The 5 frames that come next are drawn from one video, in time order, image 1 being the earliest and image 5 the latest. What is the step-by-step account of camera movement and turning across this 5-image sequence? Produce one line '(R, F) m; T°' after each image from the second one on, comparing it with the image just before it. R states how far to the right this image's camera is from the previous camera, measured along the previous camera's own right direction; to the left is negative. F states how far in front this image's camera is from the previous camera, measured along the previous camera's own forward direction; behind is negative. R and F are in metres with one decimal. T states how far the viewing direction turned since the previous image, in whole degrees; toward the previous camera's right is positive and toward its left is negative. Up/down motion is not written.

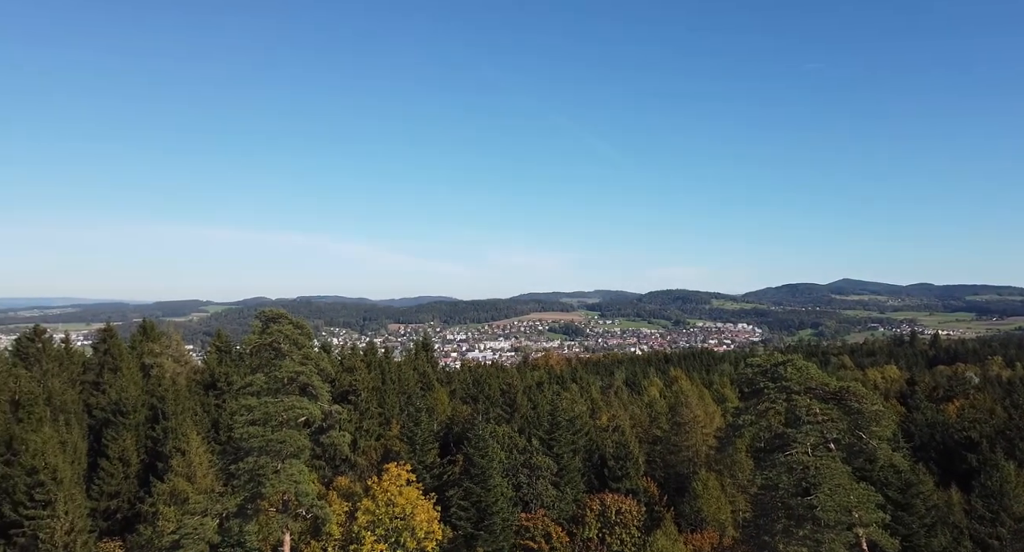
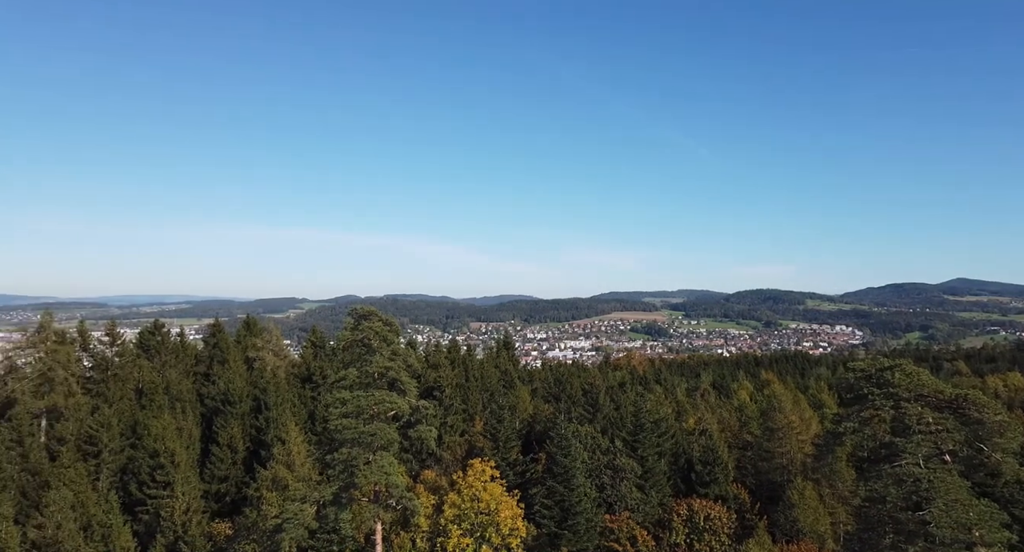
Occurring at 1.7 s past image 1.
(-1.1, -0.1) m; -7°
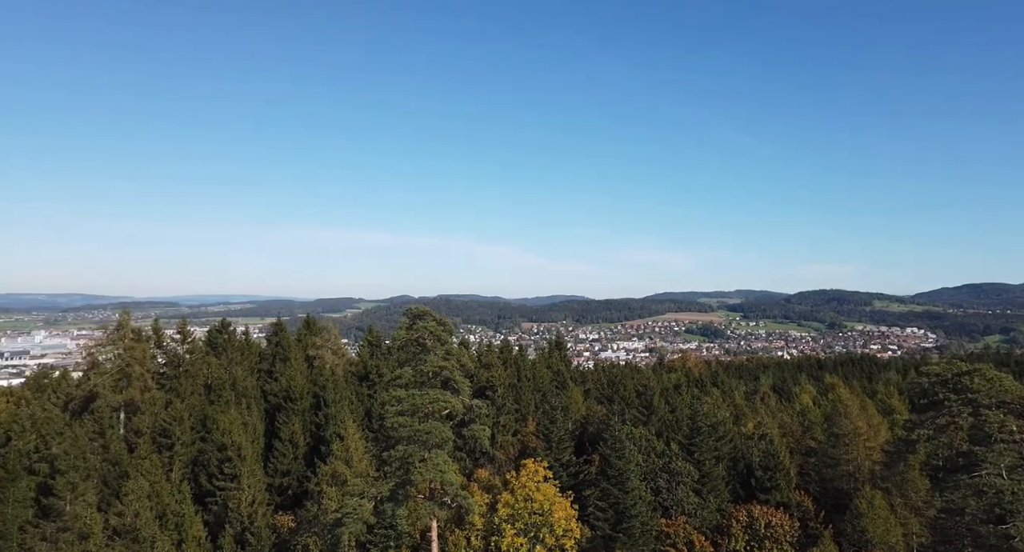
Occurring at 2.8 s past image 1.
(-0.7, 0.0) m; -4°
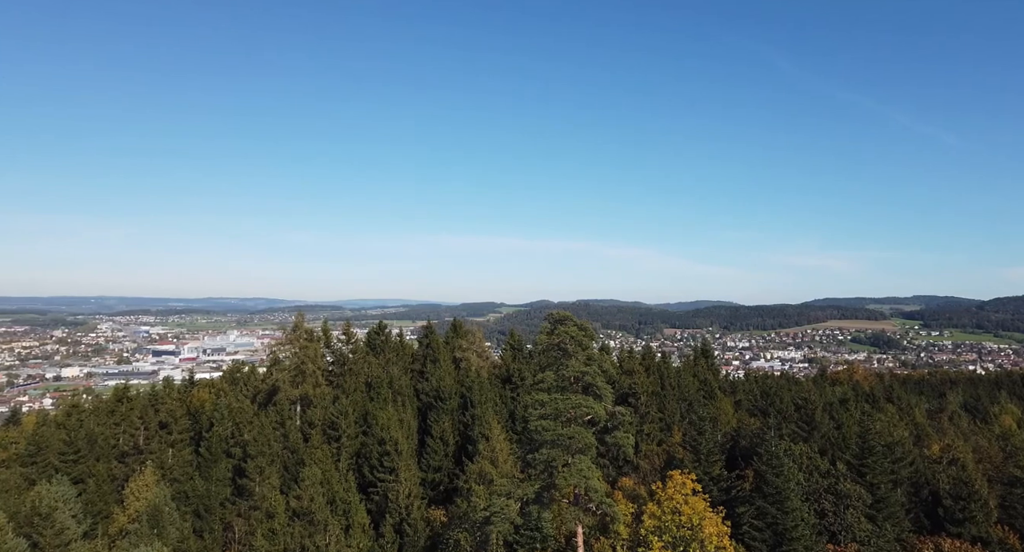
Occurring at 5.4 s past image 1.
(-1.8, -0.1) m; -12°
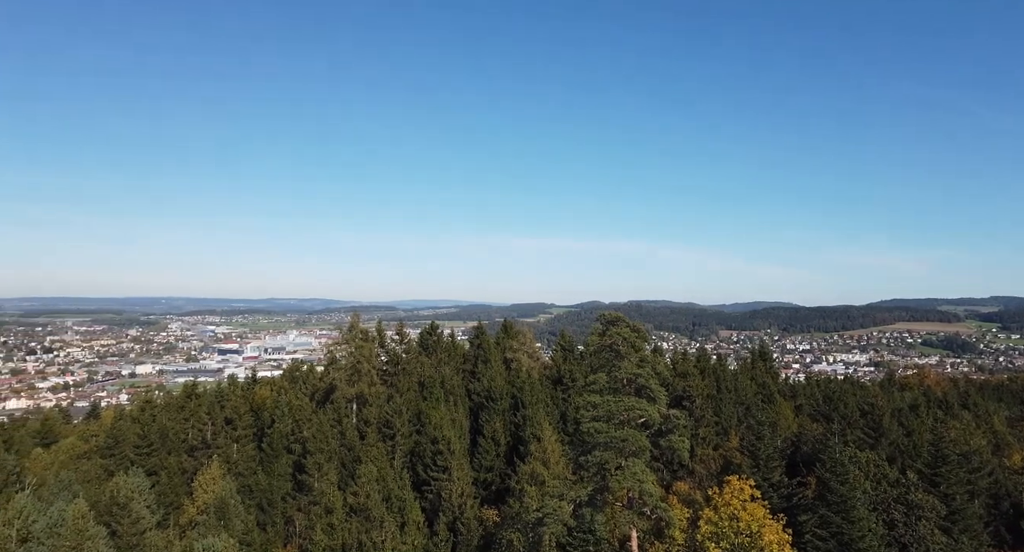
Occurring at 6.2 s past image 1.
(-0.7, 0.0) m; -4°
